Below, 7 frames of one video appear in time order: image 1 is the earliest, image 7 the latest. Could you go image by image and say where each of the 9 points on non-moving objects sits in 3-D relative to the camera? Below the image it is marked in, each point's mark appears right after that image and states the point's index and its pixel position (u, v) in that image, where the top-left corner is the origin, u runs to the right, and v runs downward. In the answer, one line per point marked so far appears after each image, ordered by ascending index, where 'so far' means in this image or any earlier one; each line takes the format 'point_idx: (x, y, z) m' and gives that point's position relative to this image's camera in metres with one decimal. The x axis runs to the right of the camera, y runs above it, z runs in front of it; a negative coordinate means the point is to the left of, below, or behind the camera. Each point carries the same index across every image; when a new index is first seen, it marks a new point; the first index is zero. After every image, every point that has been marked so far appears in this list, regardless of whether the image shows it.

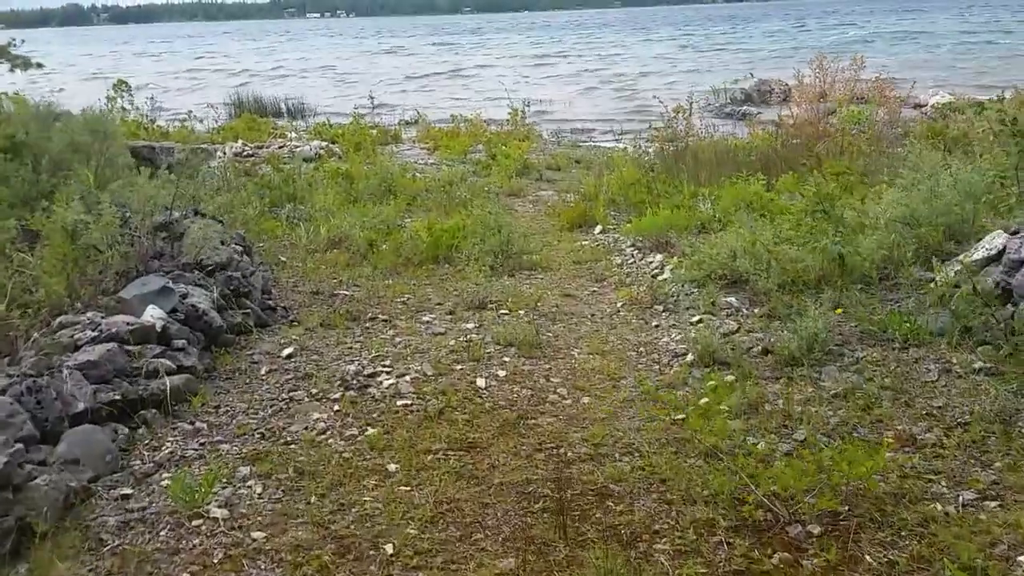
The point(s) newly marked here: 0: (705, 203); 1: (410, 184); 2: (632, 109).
0: (+2.1, +0.9, +8.0) m
1: (-1.3, +1.4, +9.7) m
2: (+2.8, +4.2, +17.6) m
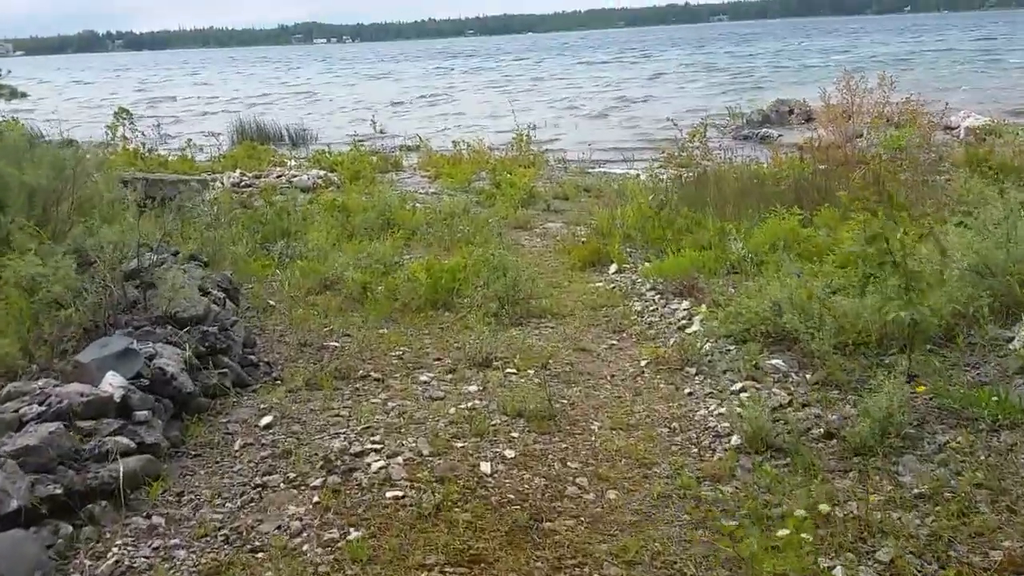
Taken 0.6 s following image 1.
0: (+2.2, +0.4, +7.3) m
1: (-1.2, +0.9, +9.1) m
2: (+3.0, +3.5, +16.9) m
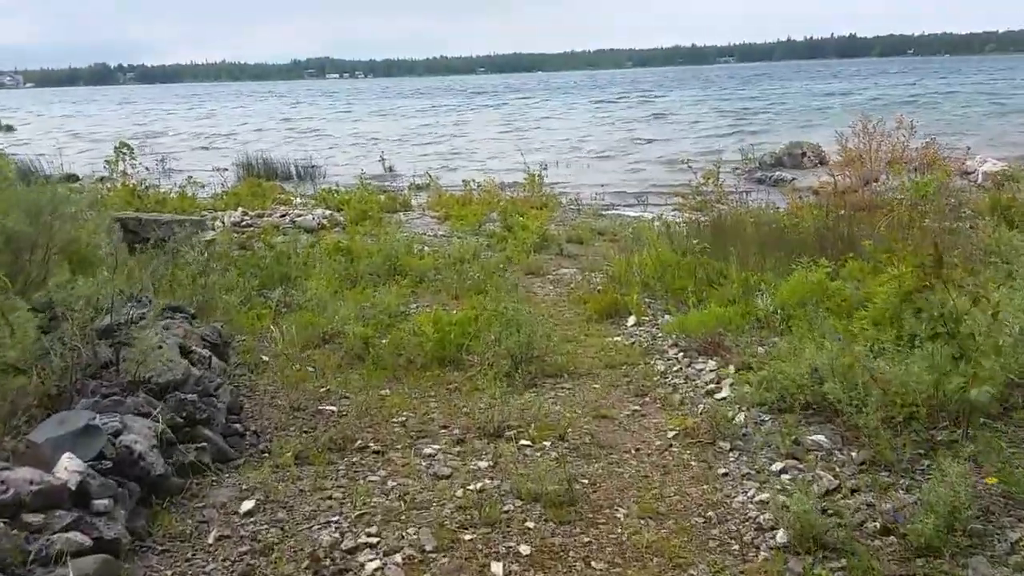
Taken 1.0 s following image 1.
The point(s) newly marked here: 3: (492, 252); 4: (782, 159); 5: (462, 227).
0: (+2.3, -0.1, +6.8) m
1: (-1.1, +0.3, +8.7) m
2: (+3.2, +2.5, +16.6) m
3: (-0.3, +0.5, +9.7) m
4: (+6.1, +2.9, +17.0) m
5: (-0.7, +0.9, +10.9) m
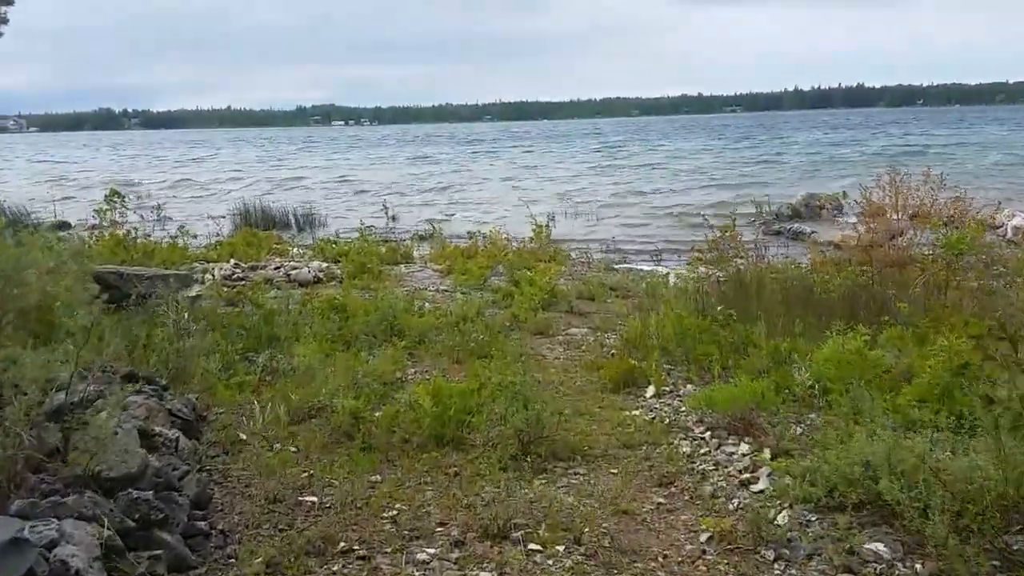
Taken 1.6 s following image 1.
0: (+2.3, -0.7, +6.2) m
1: (-1.0, -0.3, +8.1) m
2: (+3.3, +1.4, +16.1) m
3: (-0.2, -0.3, +9.1) m
4: (+6.3, +1.7, +16.6) m
5: (-0.6, +0.1, +10.3) m
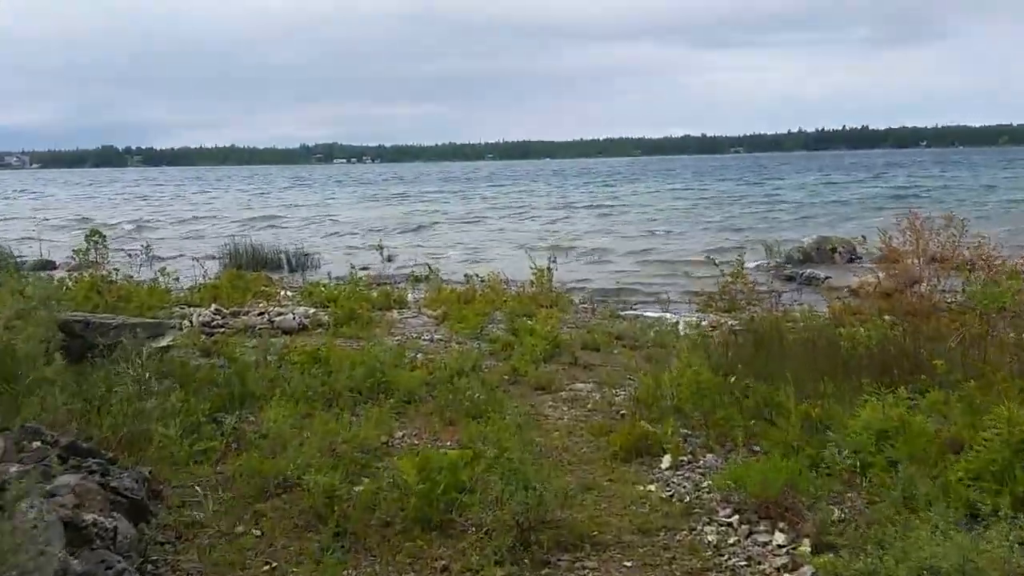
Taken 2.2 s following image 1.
0: (+2.3, -1.1, +5.5) m
1: (-1.0, -0.8, +7.4) m
2: (+3.4, +0.4, +15.5) m
3: (-0.2, -0.8, +8.4) m
4: (+6.3, +0.7, +15.9) m
5: (-0.6, -0.5, +9.7) m
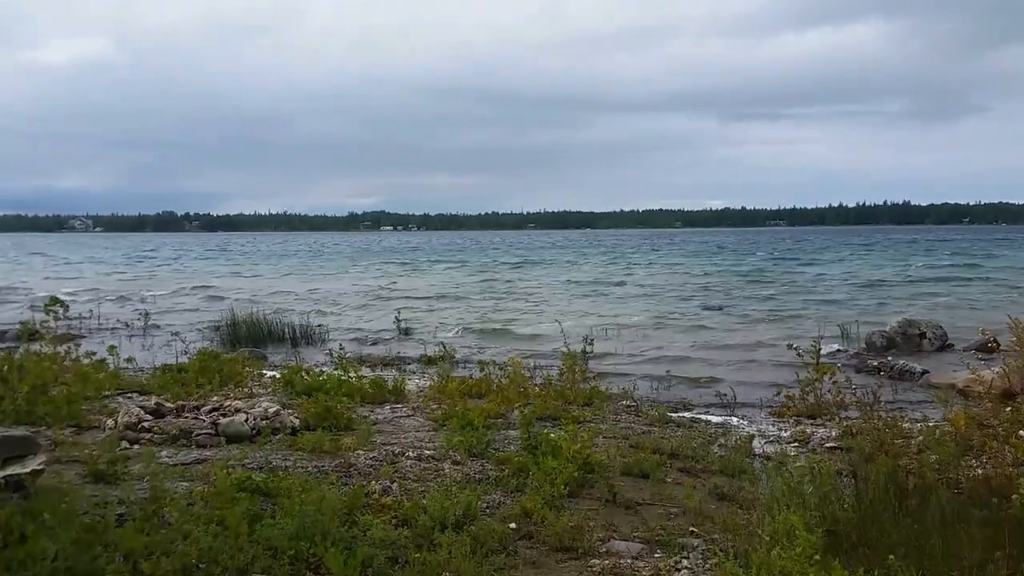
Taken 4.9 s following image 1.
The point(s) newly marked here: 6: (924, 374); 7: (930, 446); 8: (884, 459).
0: (+2.2, -1.7, +2.9) m
1: (-1.0, -1.6, +5.0) m
2: (+3.8, -1.1, +12.9) m
3: (-0.1, -1.7, +6.0) m
4: (+6.8, -0.9, +13.2) m
5: (-0.5, -1.5, +7.2) m
6: (+6.1, -1.3, +10.9) m
7: (+4.1, -1.5, +7.2) m
8: (+3.2, -1.5, +6.4) m
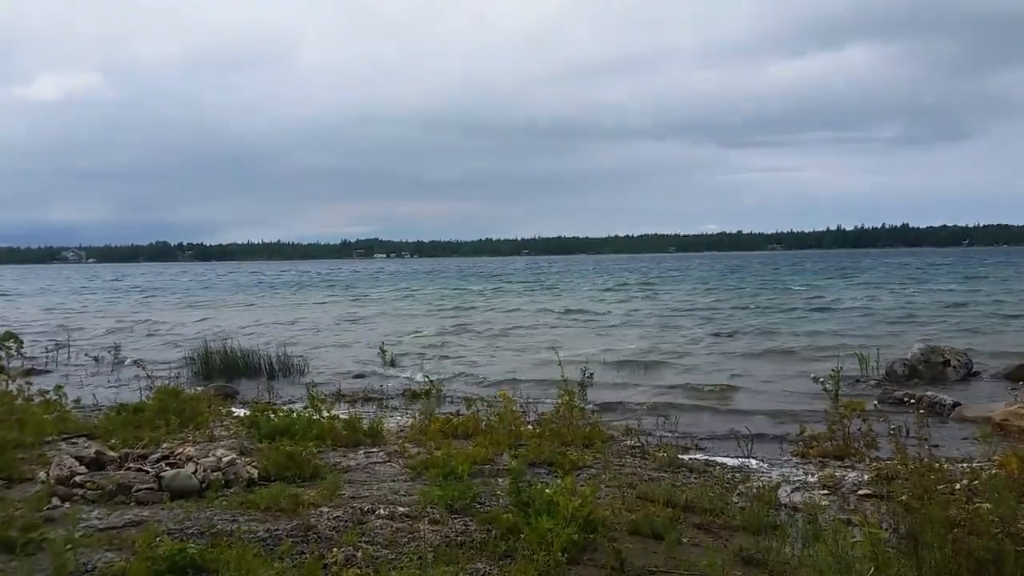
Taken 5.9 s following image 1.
0: (+2.2, -1.8, +1.9) m
1: (-1.1, -1.7, +4.0) m
2: (+3.7, -1.5, +11.9) m
3: (-0.2, -1.9, +5.0) m
4: (+6.6, -1.3, +12.3) m
5: (-0.6, -1.7, +6.2) m
6: (+5.9, -1.6, +10.0) m
7: (+4.0, -1.7, +6.2) m
8: (+3.1, -1.6, +5.5) m
